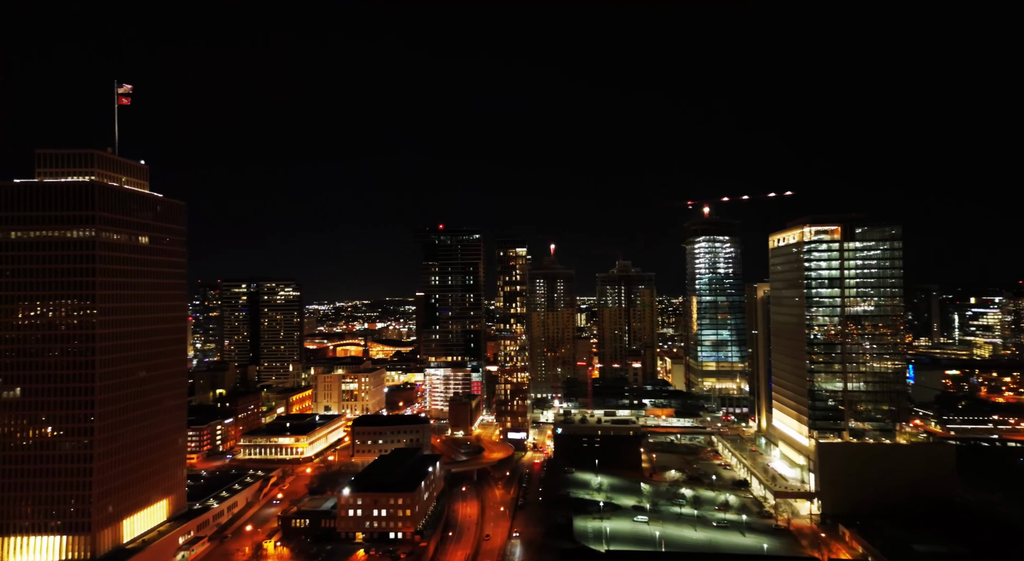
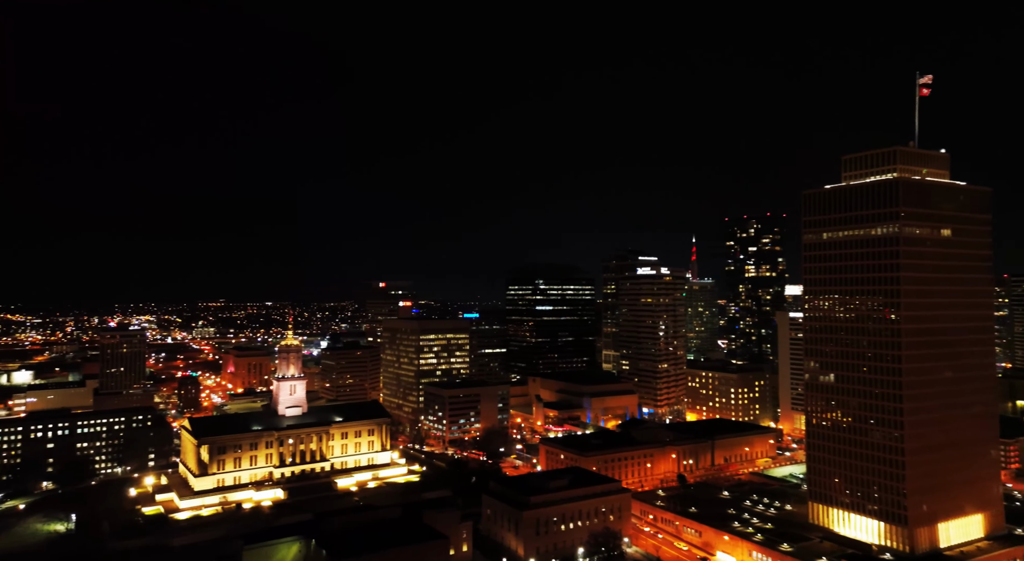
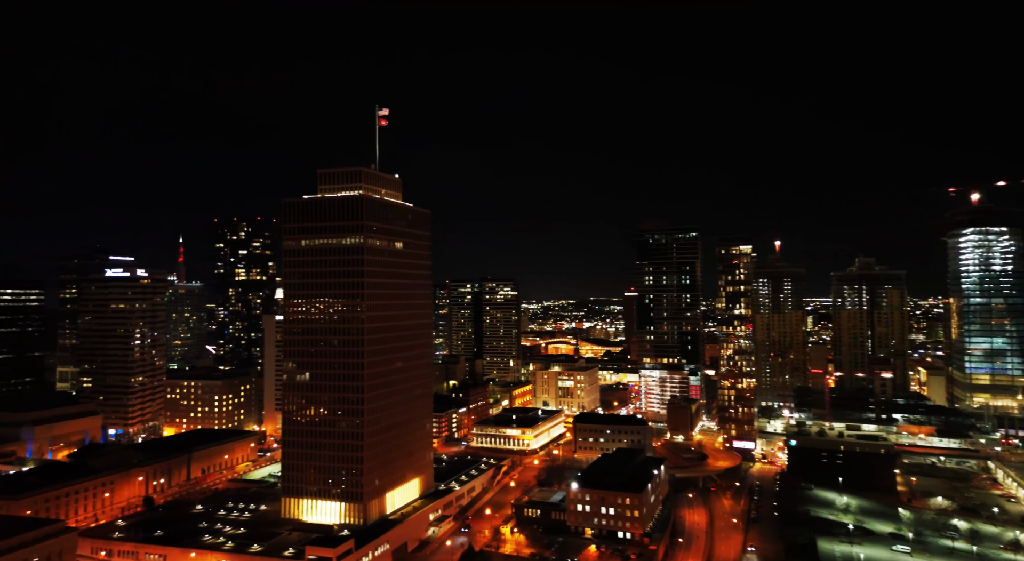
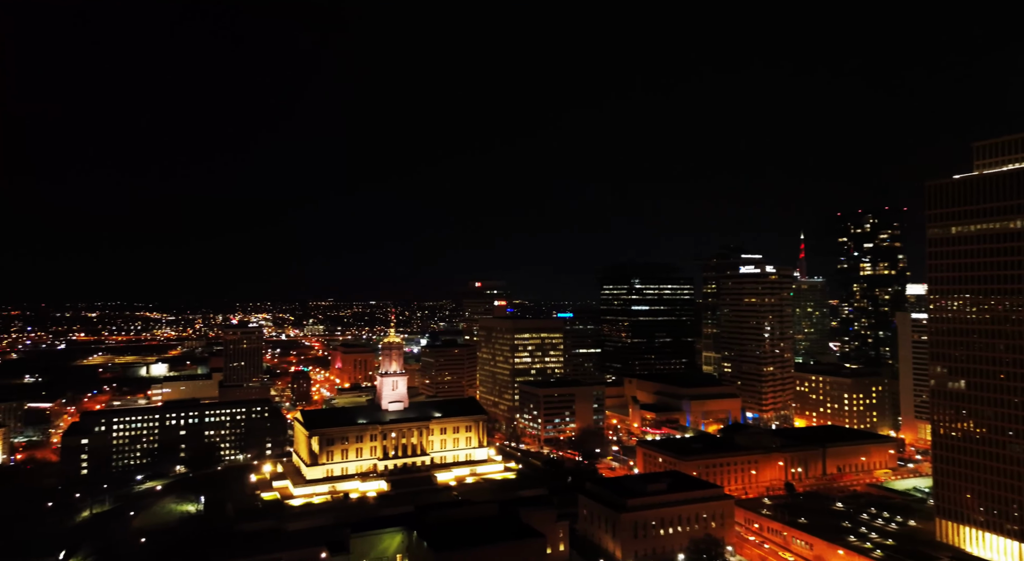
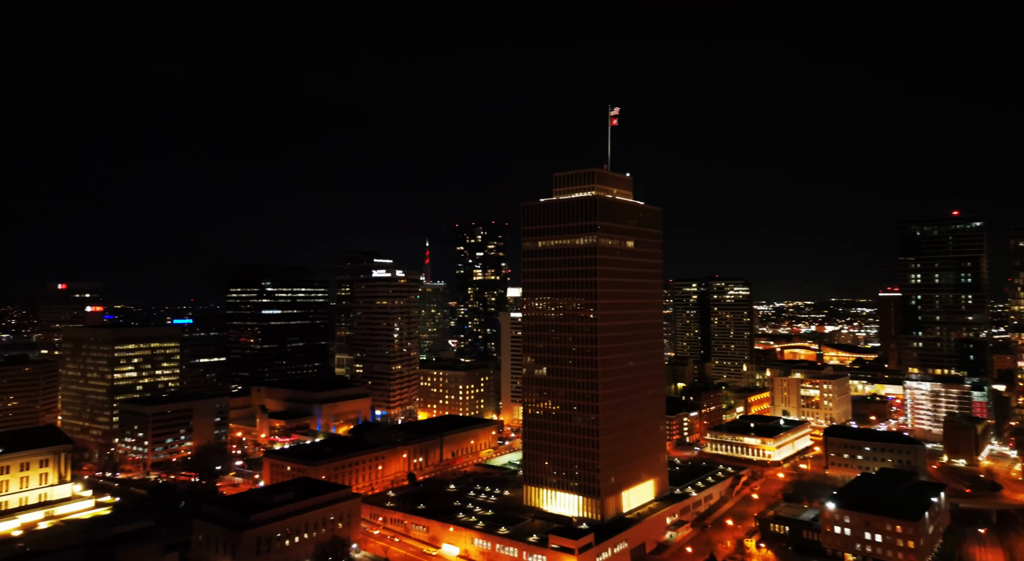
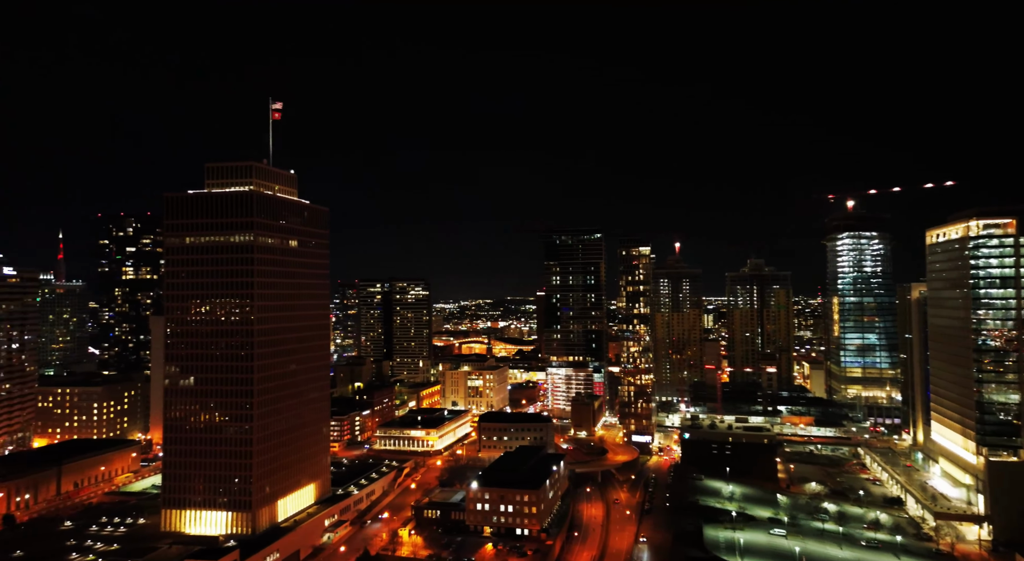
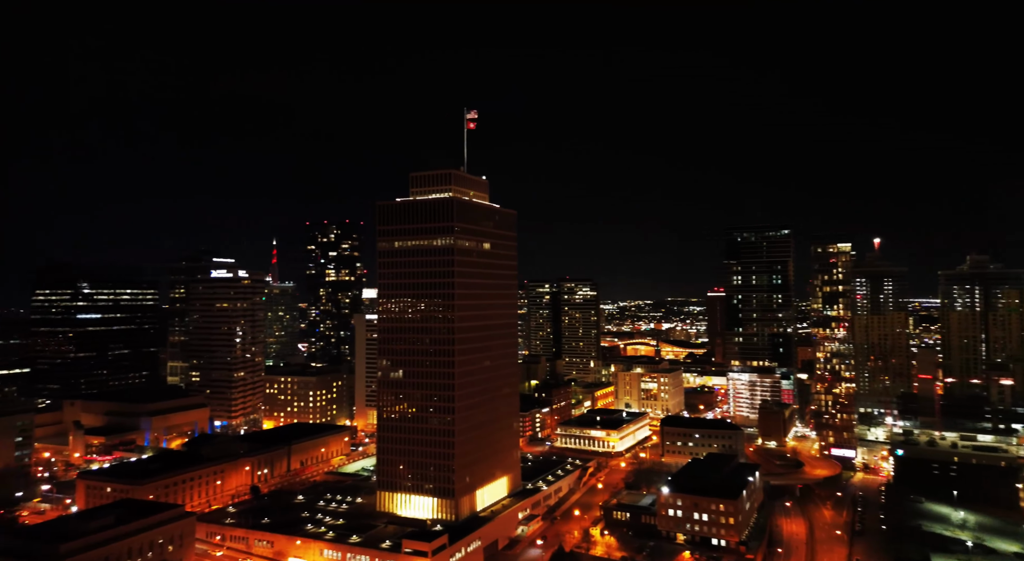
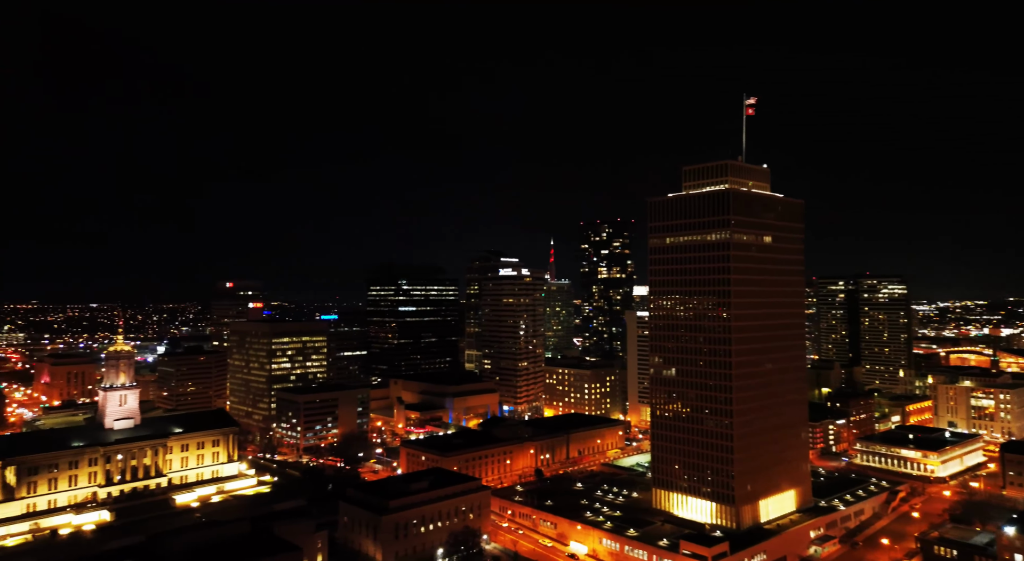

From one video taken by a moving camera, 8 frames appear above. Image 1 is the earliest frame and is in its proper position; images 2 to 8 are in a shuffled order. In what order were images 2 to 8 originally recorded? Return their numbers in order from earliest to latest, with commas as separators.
6, 3, 7, 5, 8, 2, 4
